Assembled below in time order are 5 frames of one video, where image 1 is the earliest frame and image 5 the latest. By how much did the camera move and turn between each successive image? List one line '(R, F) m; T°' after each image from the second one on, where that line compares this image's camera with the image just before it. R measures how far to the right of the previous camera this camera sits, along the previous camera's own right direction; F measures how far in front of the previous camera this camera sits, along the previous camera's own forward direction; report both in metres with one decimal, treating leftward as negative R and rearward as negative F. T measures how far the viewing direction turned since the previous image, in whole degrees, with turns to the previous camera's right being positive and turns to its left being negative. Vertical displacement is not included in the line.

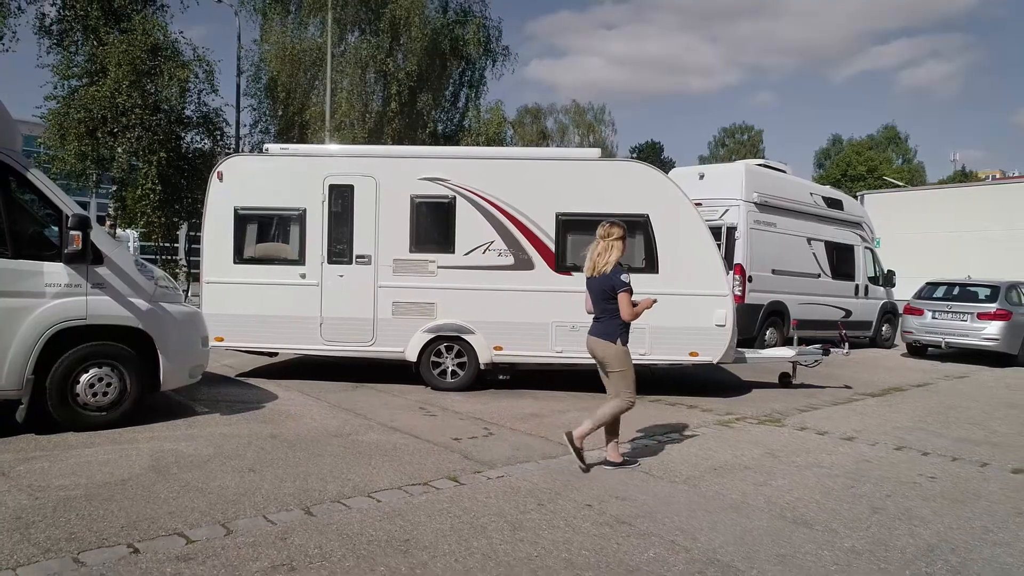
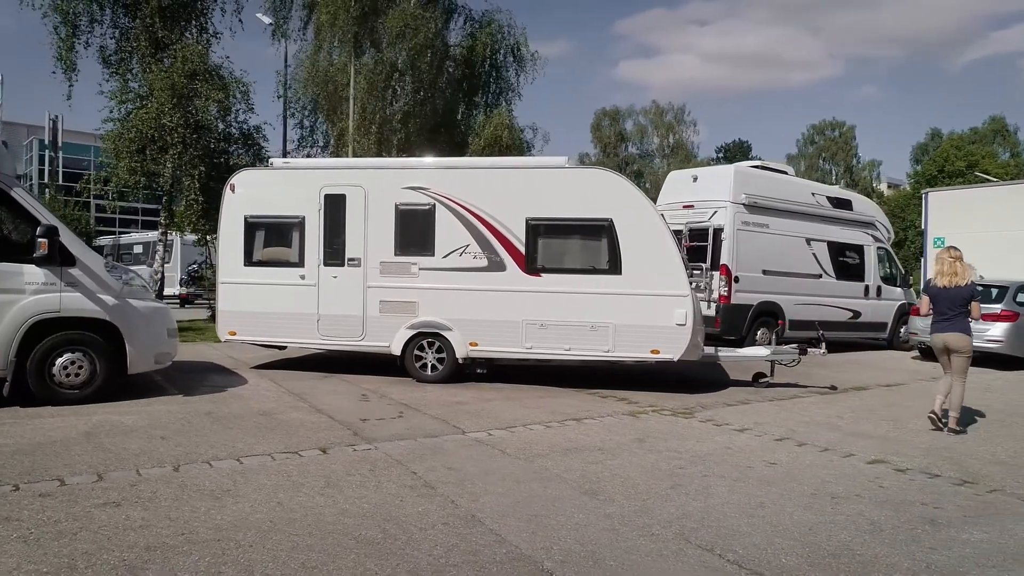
(+1.7, -0.5) m; -7°
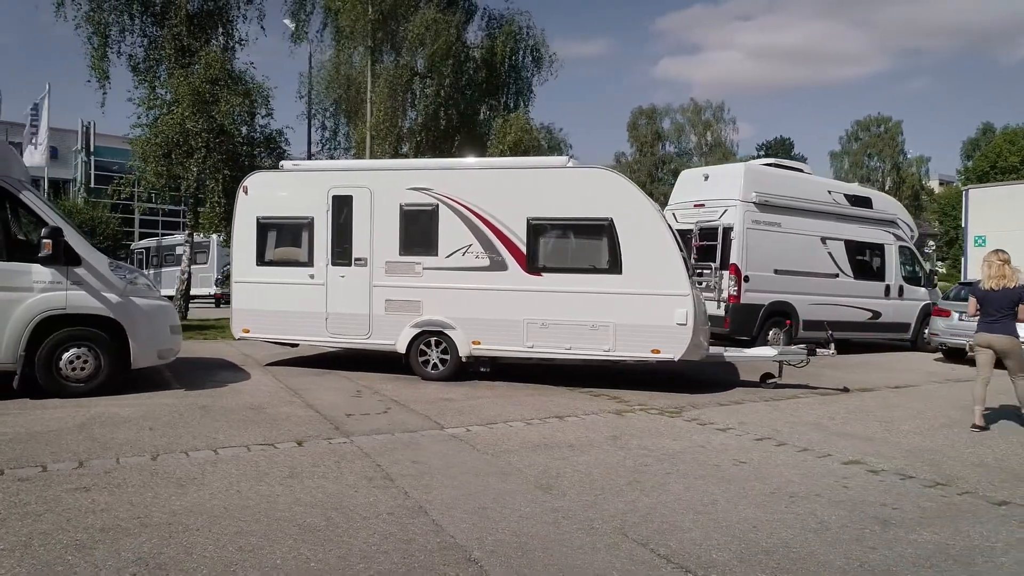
(+0.5, -0.1) m; -3°
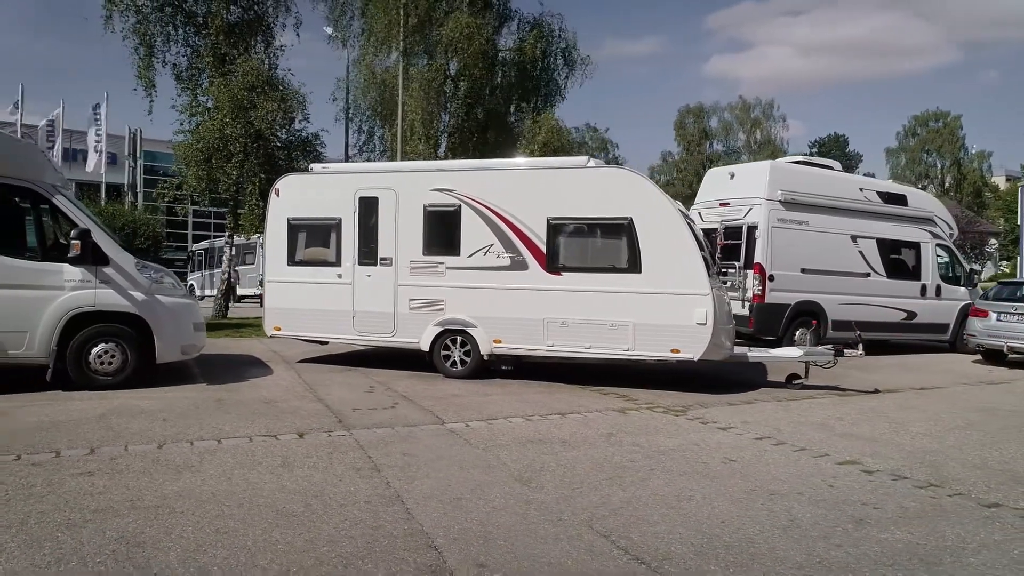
(+0.4, -0.1) m; -4°
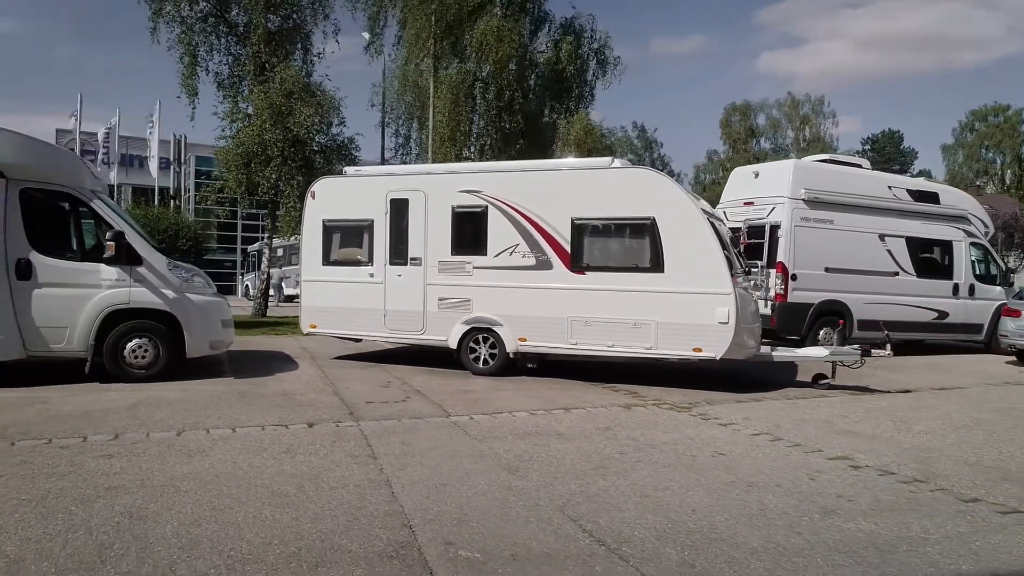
(+0.4, -0.2) m; -4°
